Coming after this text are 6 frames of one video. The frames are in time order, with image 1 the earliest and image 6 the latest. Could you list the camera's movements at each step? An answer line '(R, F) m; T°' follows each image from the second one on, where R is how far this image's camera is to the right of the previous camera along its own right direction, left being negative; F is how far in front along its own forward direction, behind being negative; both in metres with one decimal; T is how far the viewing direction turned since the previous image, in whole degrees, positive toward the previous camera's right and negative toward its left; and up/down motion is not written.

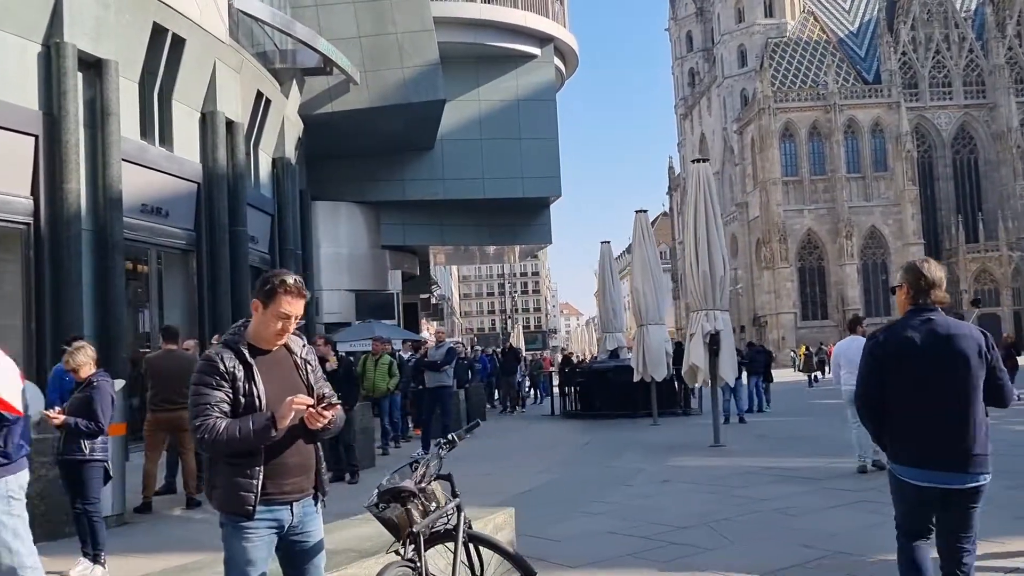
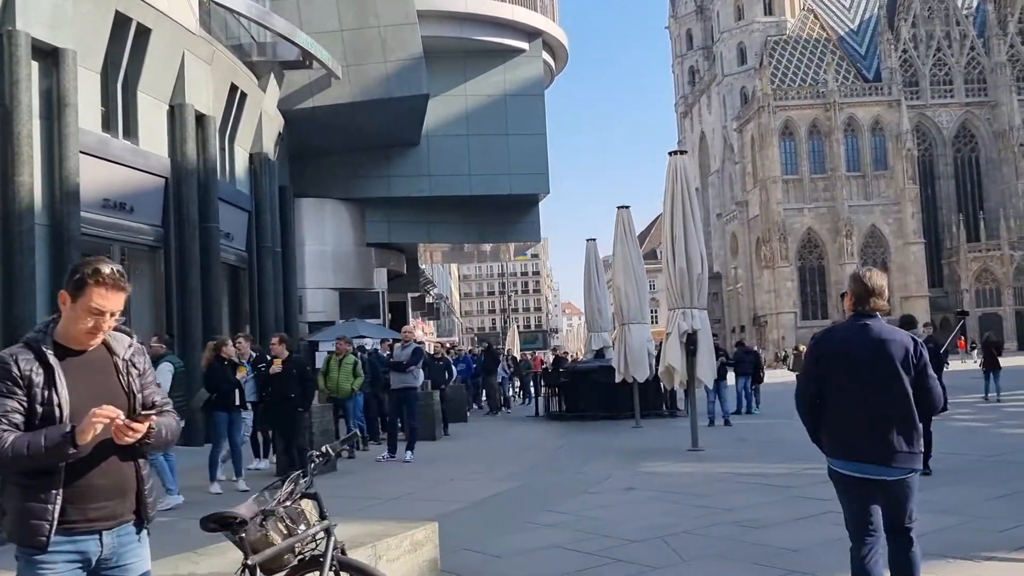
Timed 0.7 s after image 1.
(+0.5, +0.5) m; 0°
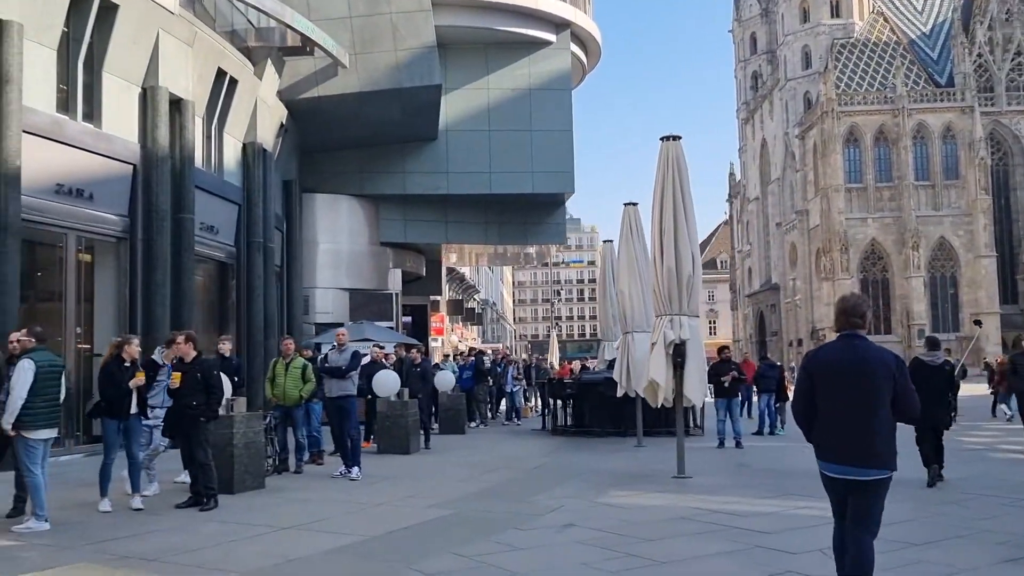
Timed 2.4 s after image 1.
(+1.2, +1.5) m; -4°
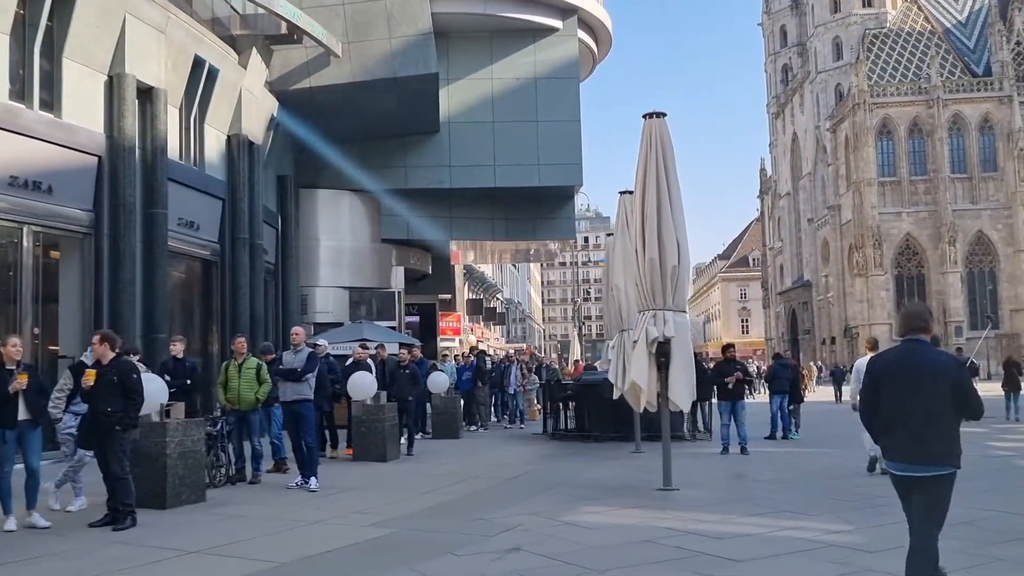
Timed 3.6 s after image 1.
(+0.7, +1.0) m; -2°
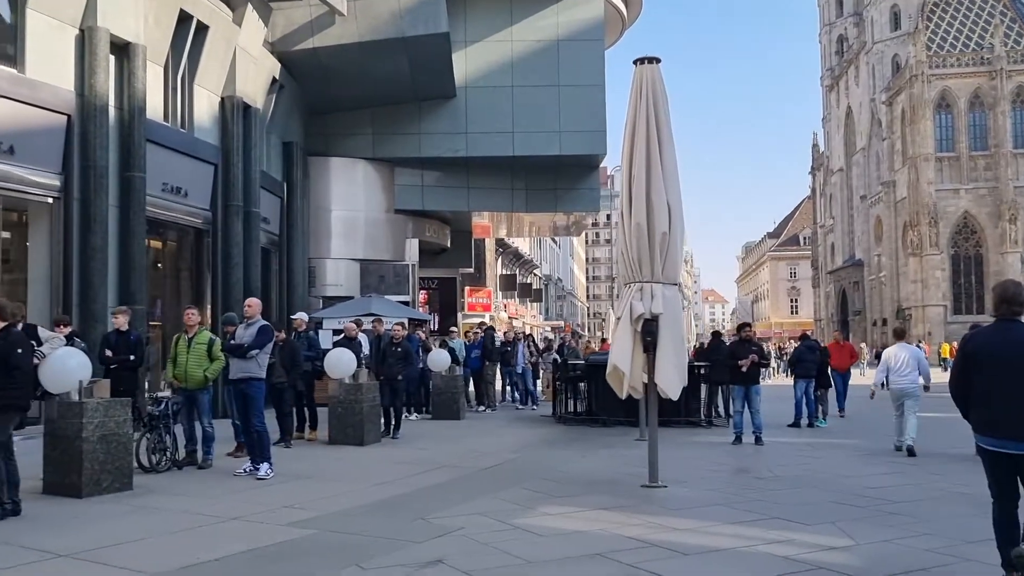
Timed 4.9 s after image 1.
(+0.8, +1.2) m; -3°
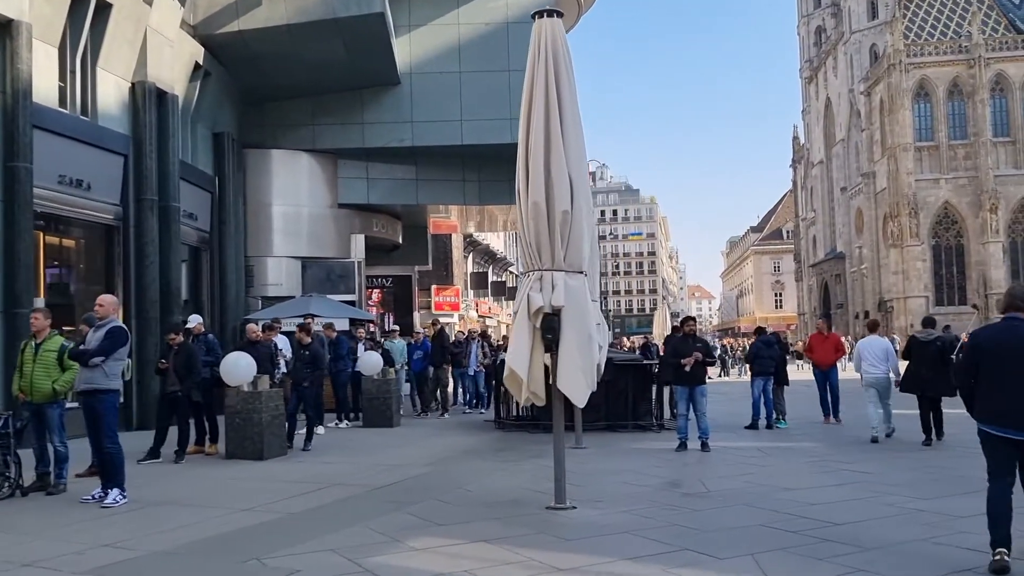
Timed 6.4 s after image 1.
(+0.9, +1.3) m; +1°
